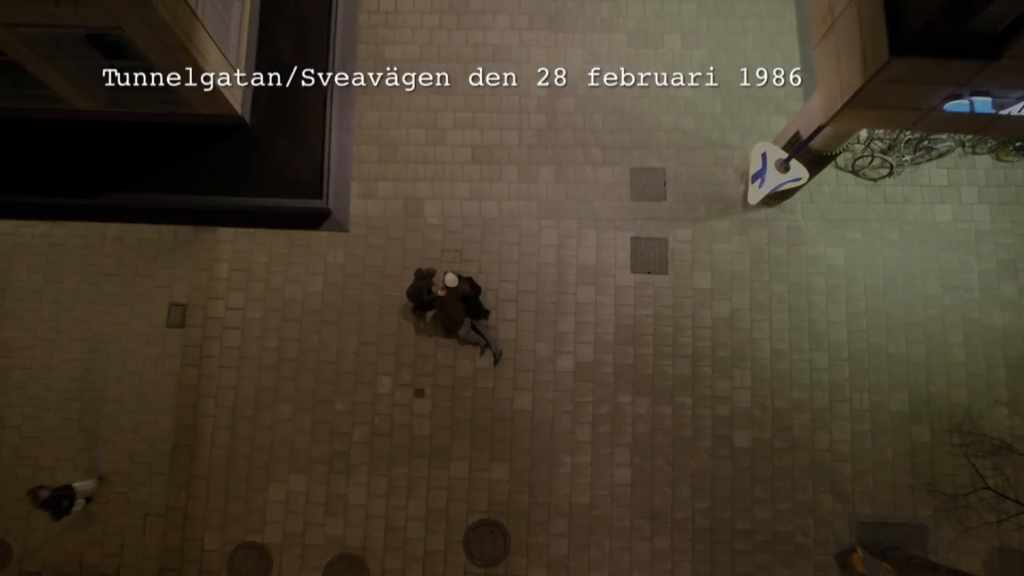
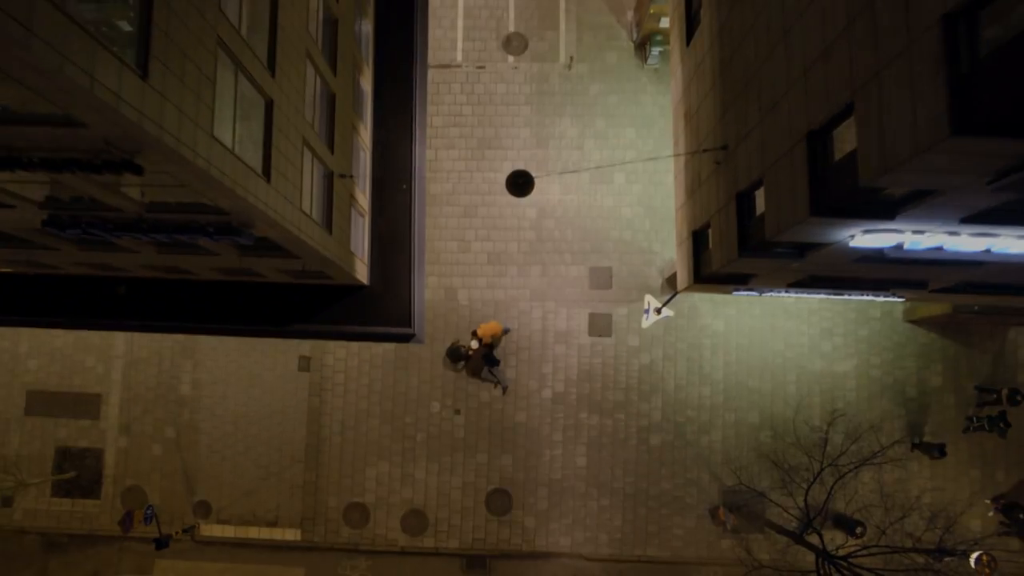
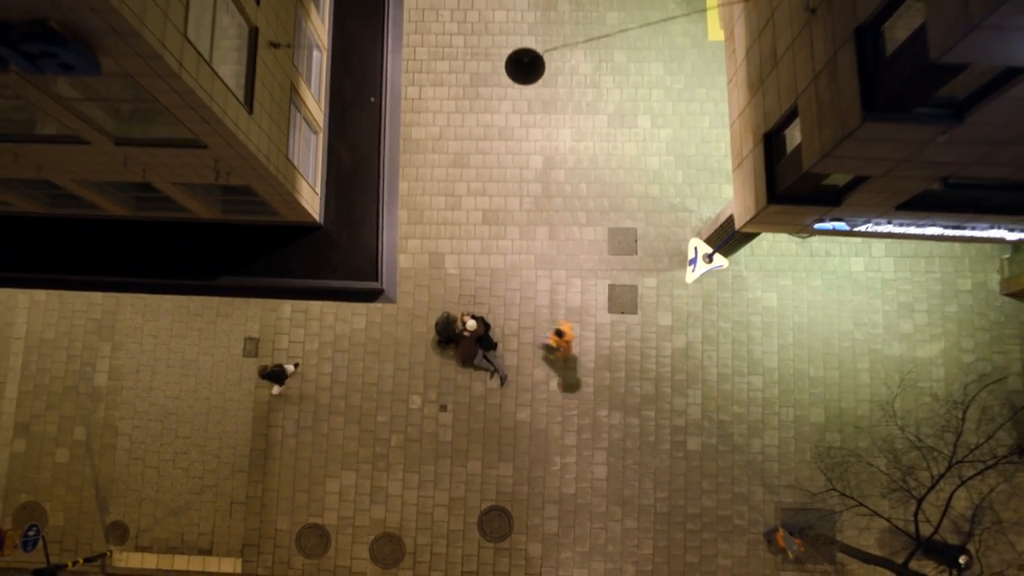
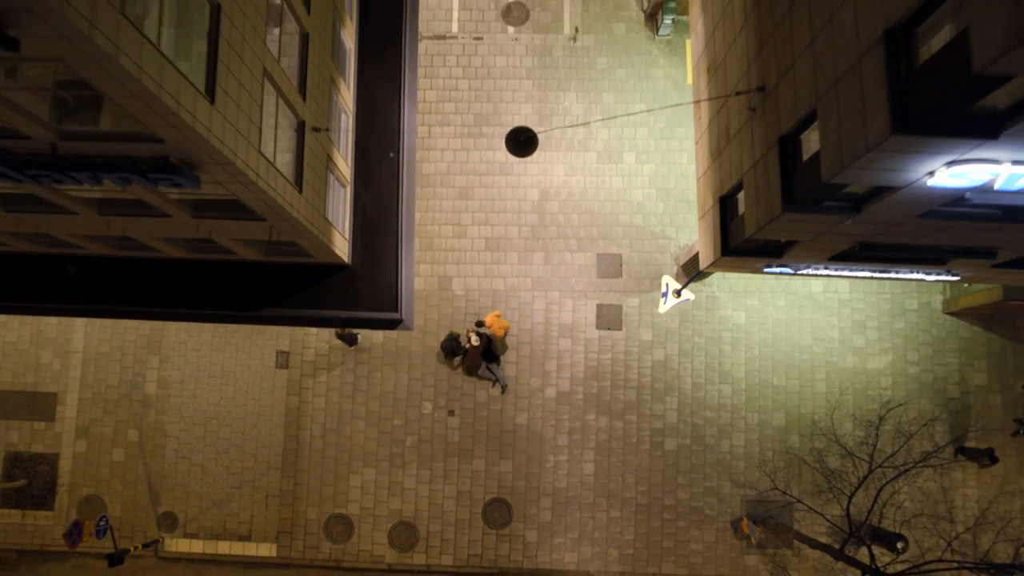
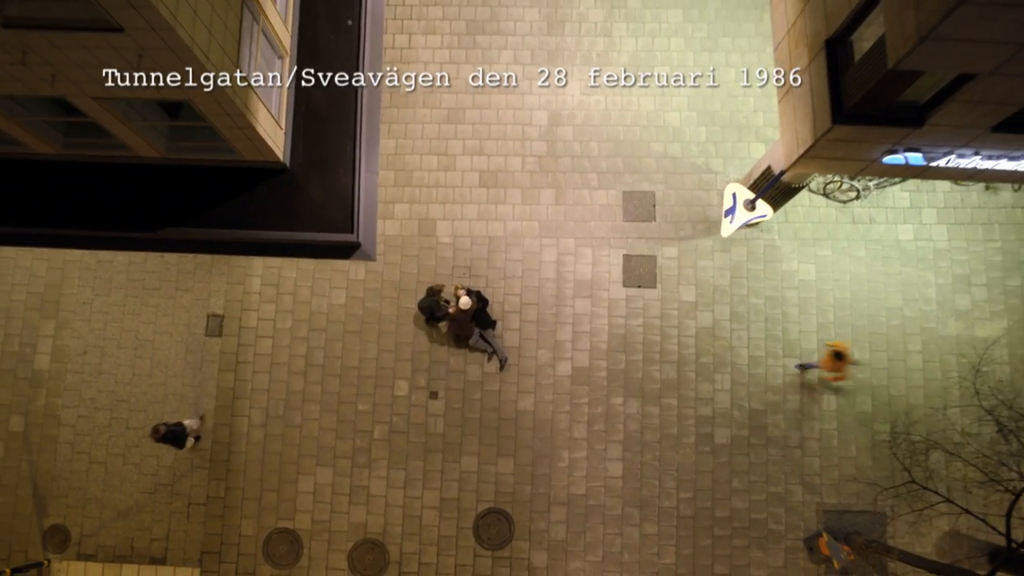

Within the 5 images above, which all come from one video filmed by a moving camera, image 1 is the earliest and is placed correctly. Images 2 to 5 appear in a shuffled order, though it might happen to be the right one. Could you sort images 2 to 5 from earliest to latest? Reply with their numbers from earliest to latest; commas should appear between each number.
5, 3, 4, 2
